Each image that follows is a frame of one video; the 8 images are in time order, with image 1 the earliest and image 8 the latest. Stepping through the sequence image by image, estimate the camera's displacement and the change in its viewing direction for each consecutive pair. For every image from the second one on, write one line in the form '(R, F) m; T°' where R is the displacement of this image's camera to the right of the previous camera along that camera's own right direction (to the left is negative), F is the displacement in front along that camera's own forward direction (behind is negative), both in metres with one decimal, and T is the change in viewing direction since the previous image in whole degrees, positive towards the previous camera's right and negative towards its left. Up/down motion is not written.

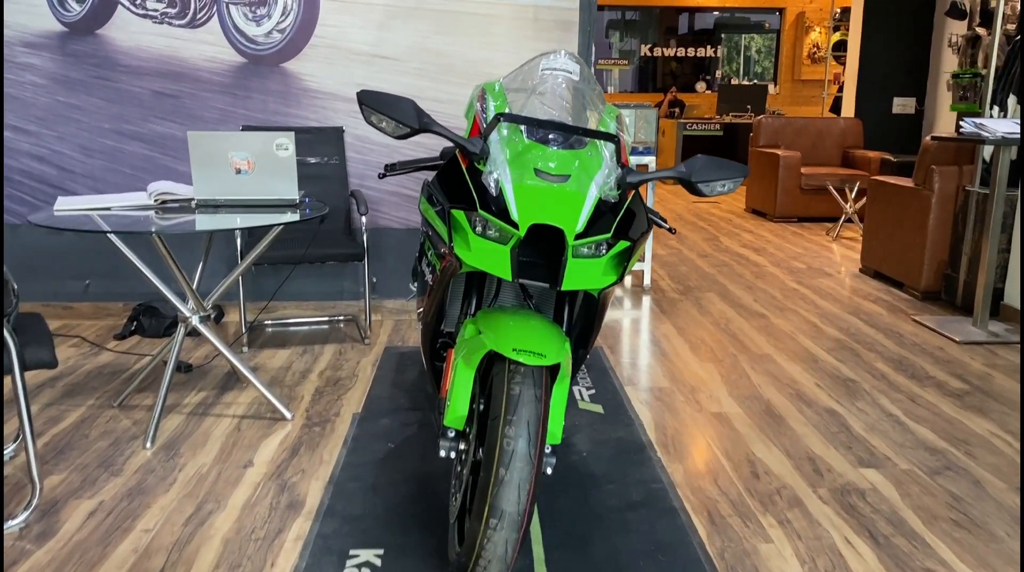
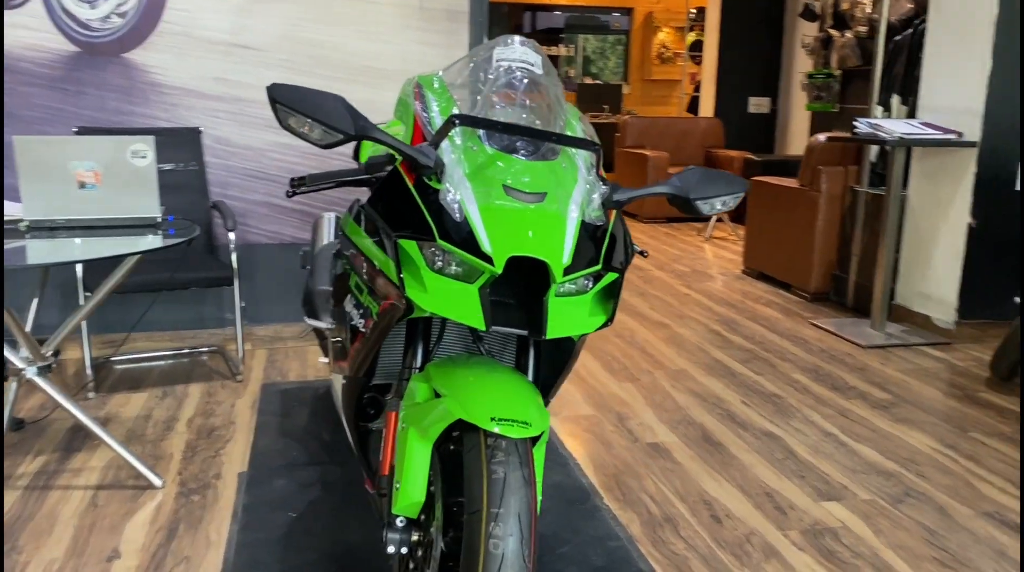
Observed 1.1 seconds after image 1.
(-0.2, +0.4) m; +10°
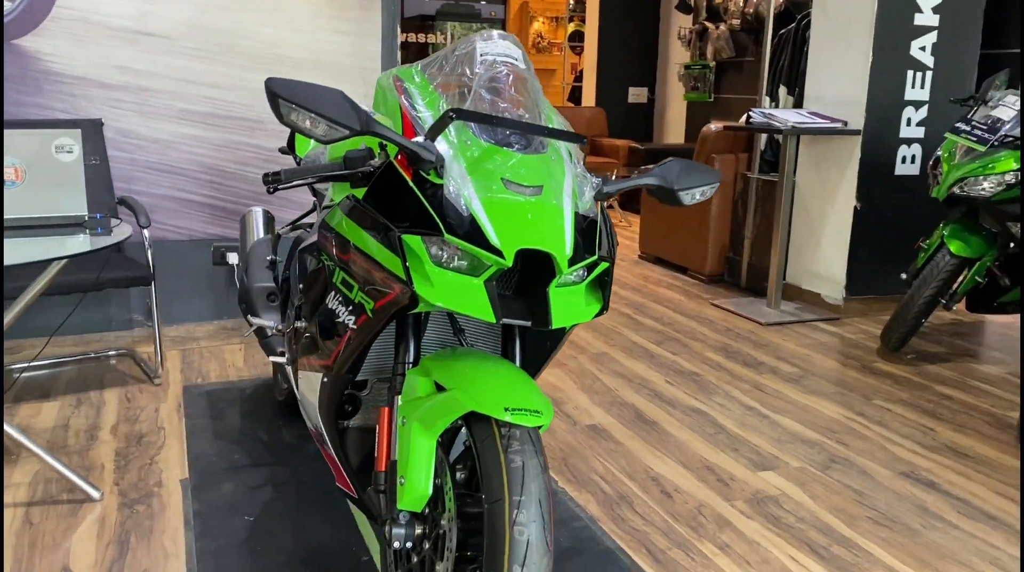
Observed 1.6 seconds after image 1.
(-0.2, 0.0) m; +9°
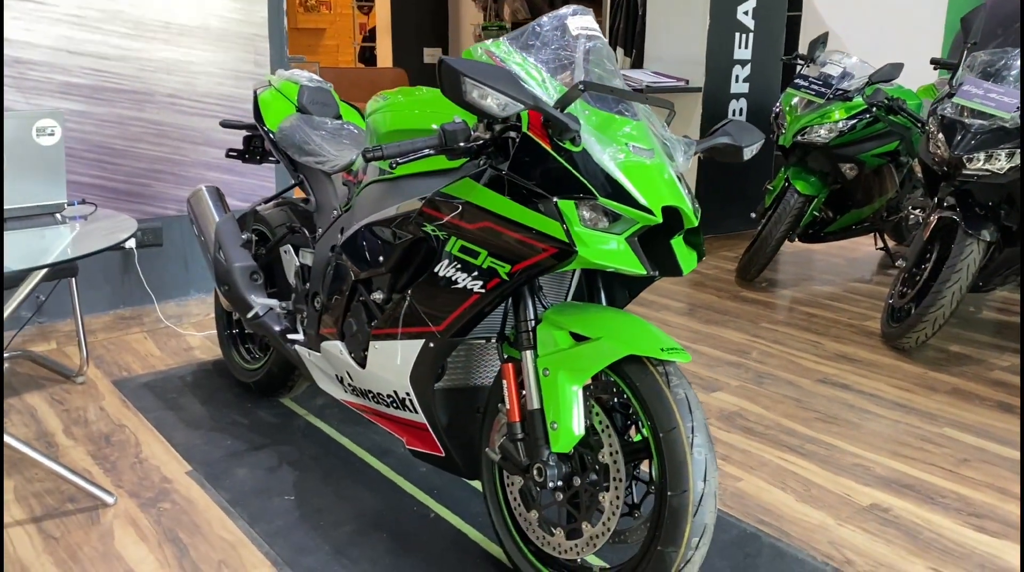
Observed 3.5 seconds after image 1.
(-0.6, 0.0) m; +16°
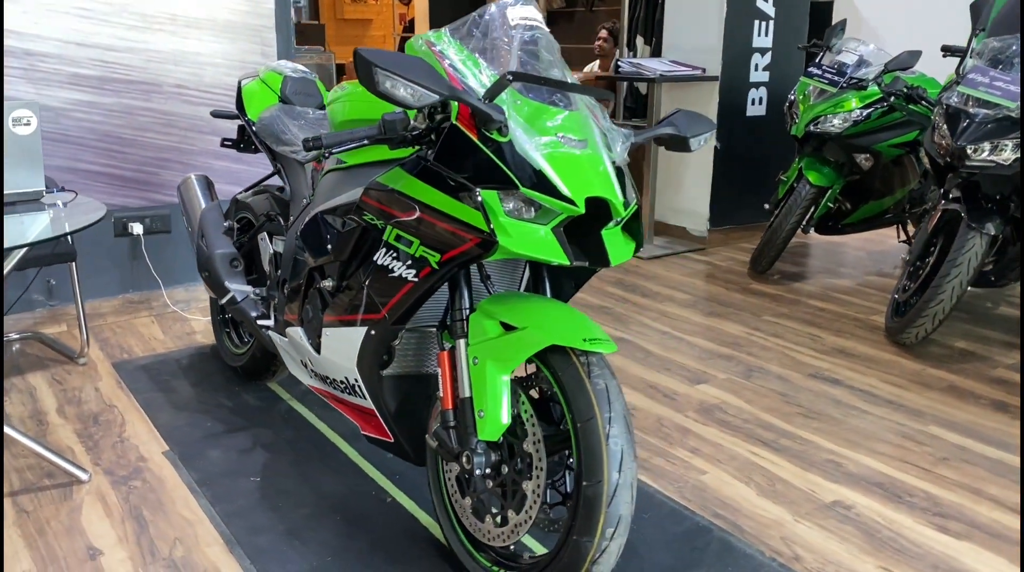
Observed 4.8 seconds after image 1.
(+0.2, 0.0) m; -3°
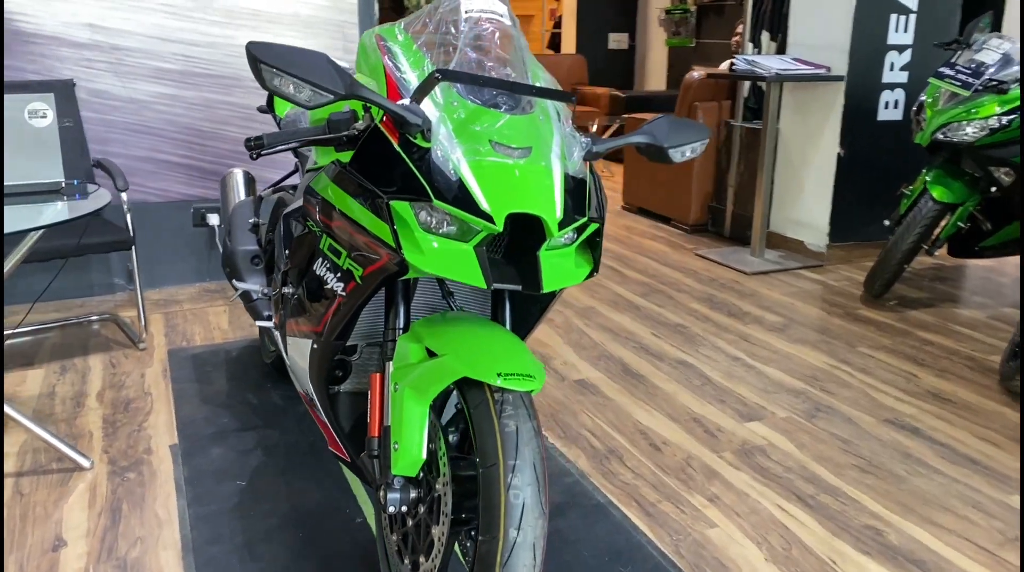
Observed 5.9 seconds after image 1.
(+0.4, +0.2) m; -11°
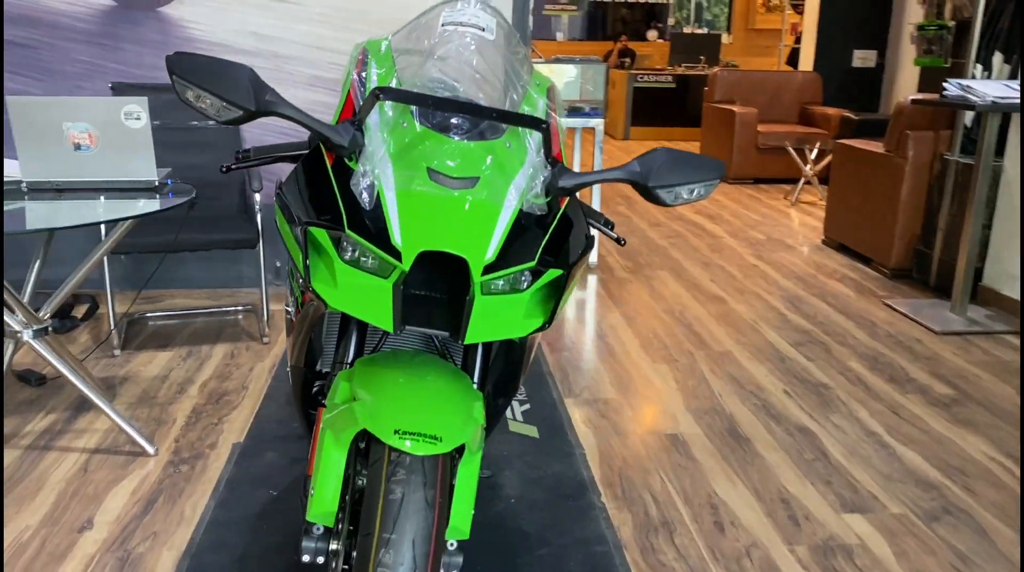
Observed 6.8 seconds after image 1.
(+0.4, +0.2) m; -16°
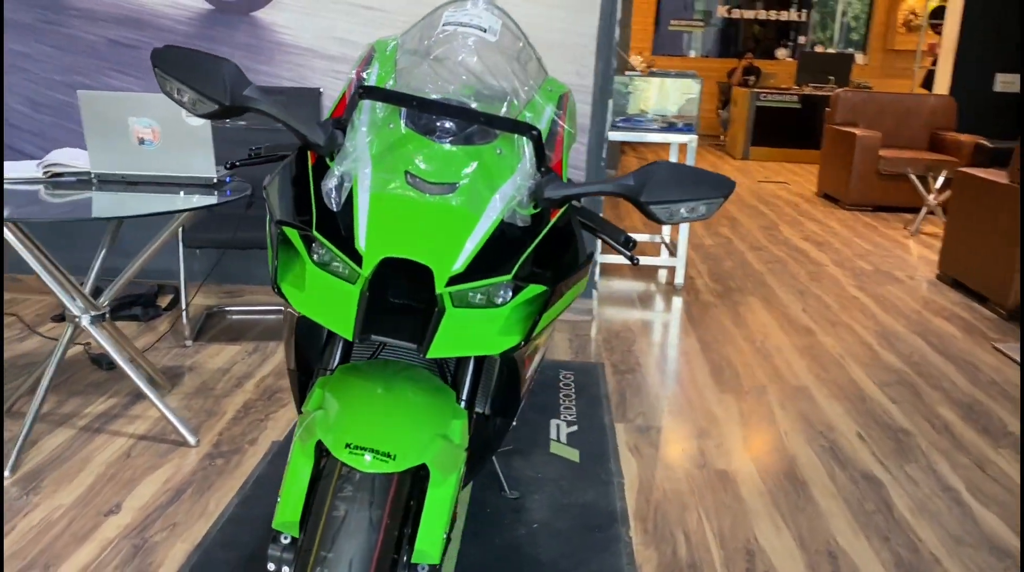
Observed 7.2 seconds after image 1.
(+0.2, +0.1) m; -8°
